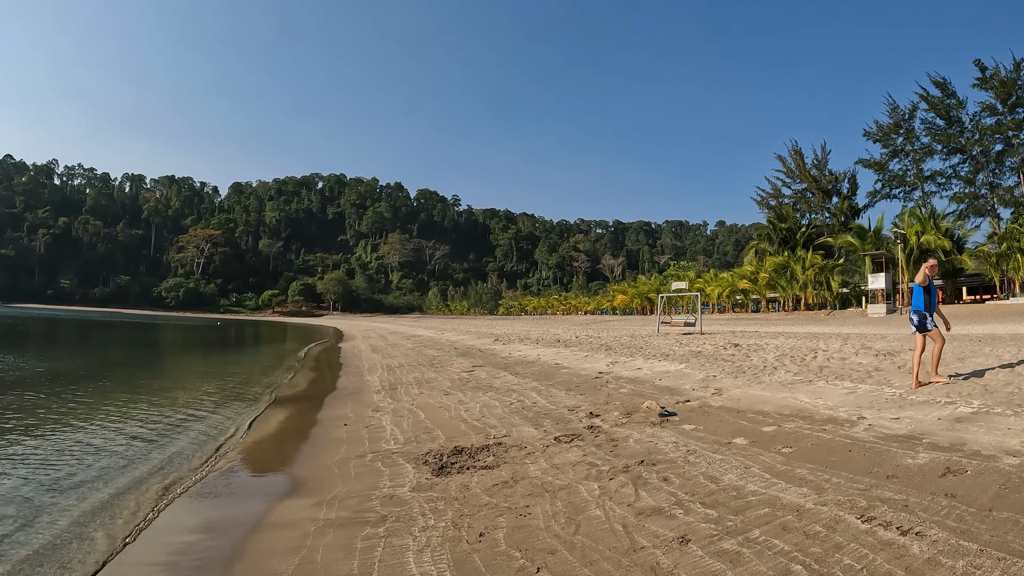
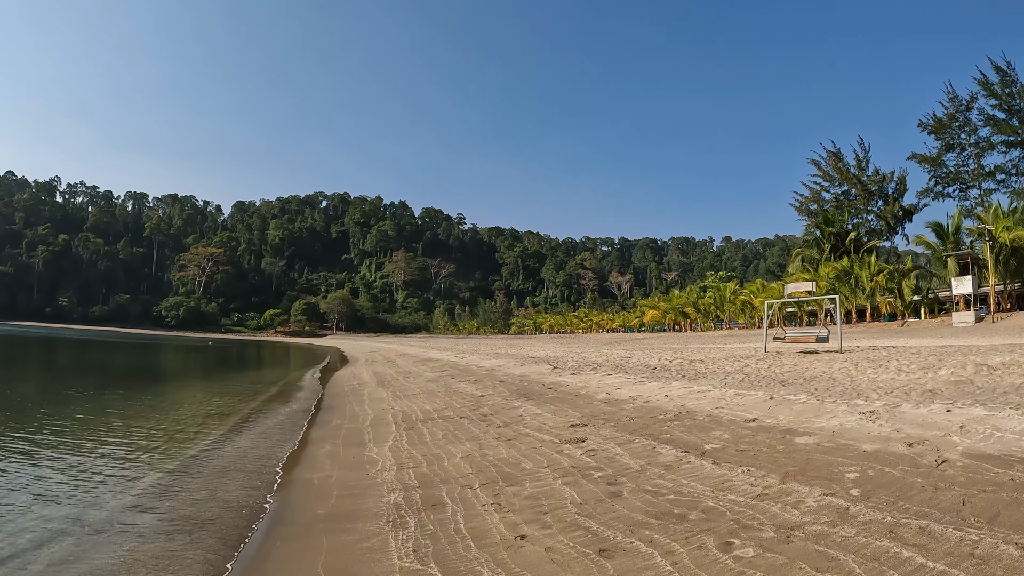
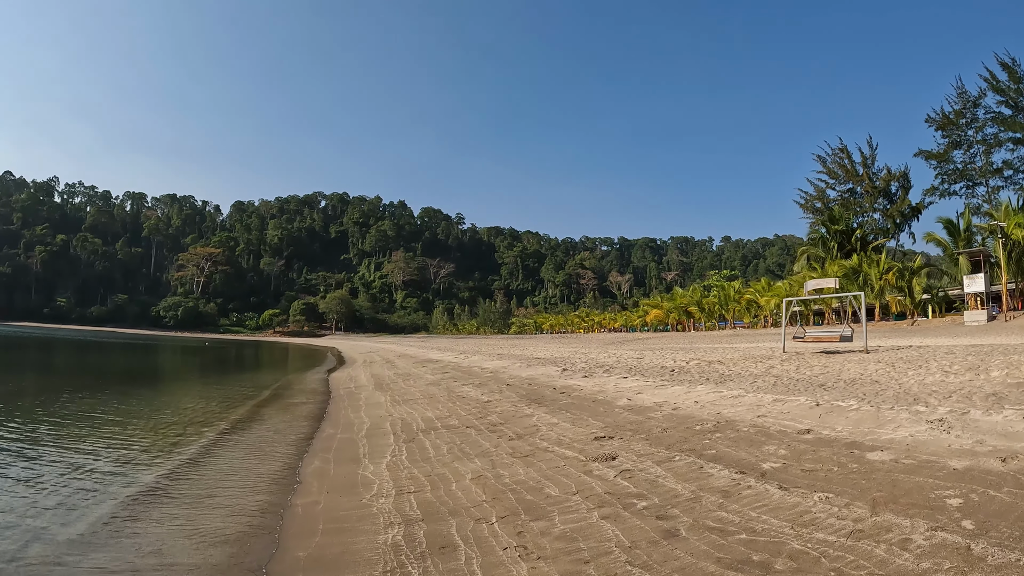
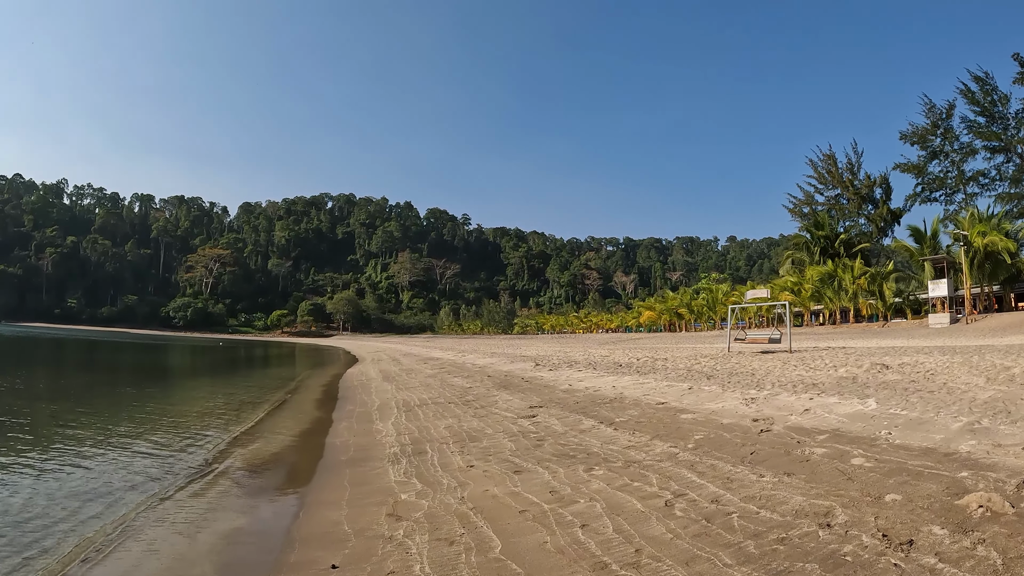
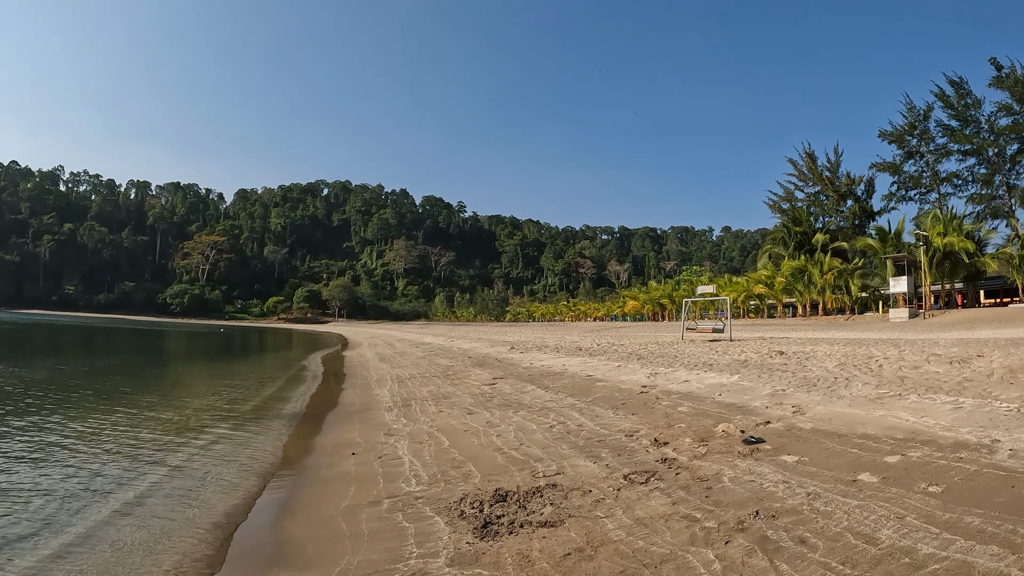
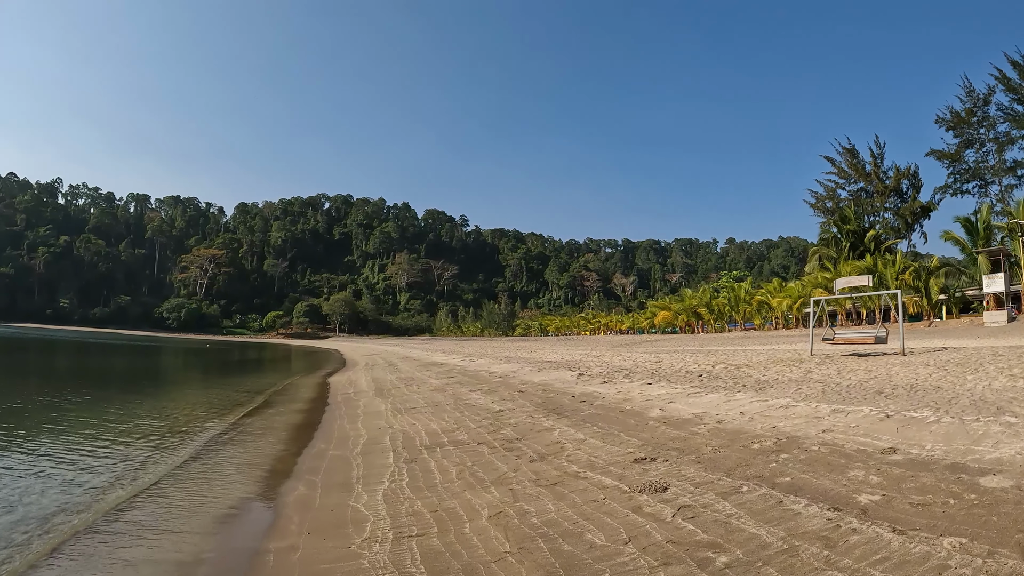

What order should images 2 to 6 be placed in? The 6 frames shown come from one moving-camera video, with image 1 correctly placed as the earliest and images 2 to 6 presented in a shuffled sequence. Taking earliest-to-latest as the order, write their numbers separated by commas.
5, 4, 2, 3, 6
